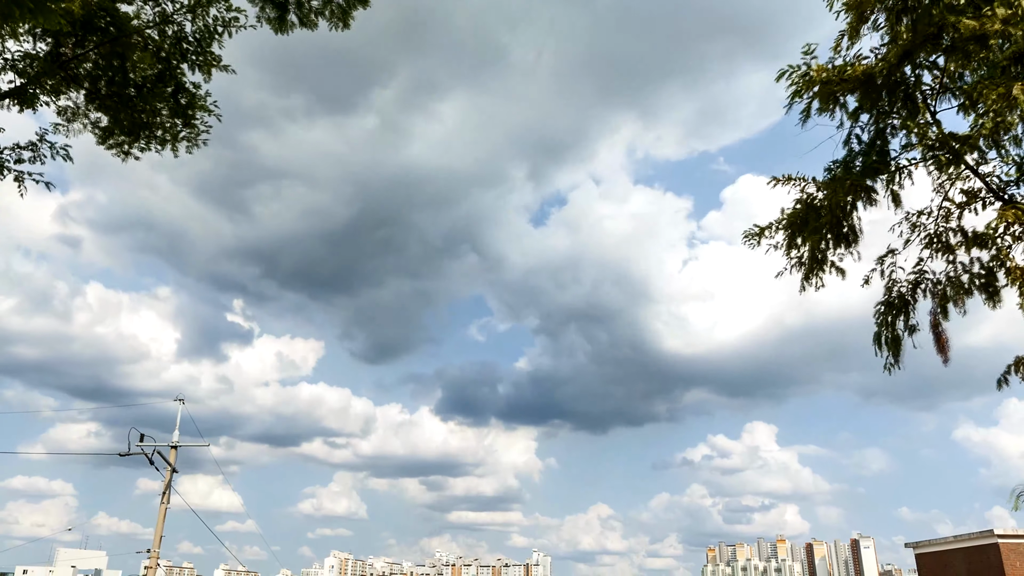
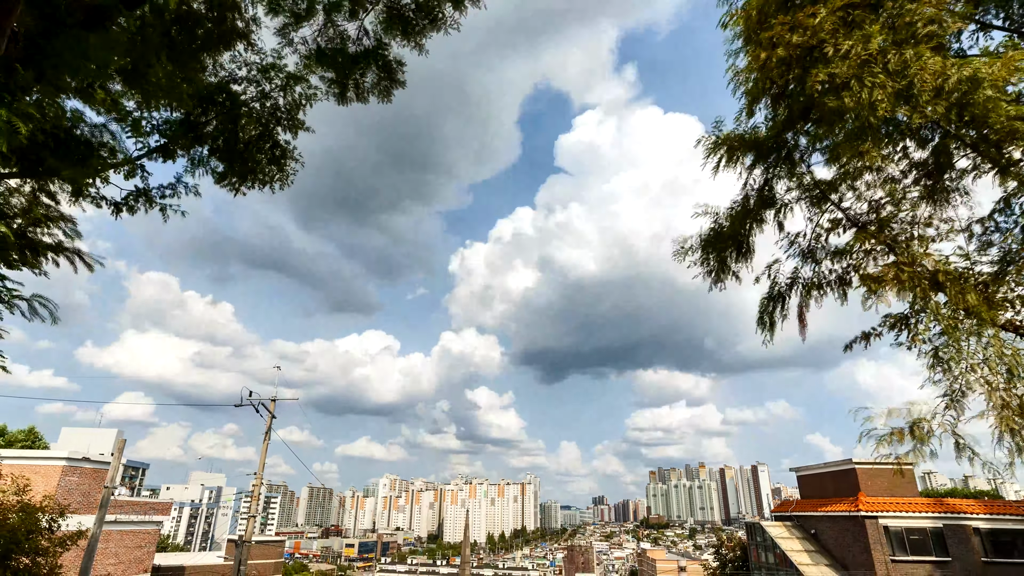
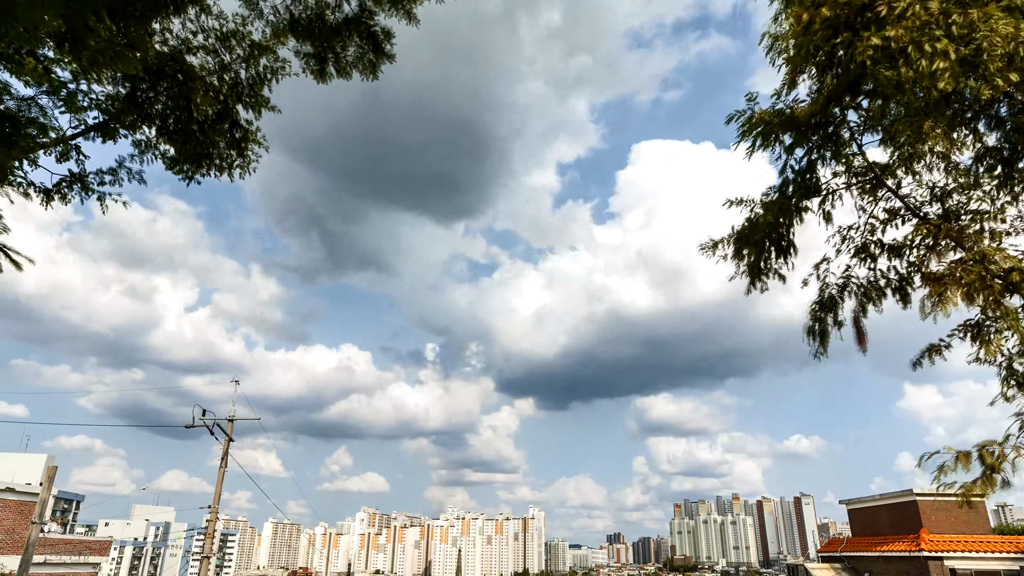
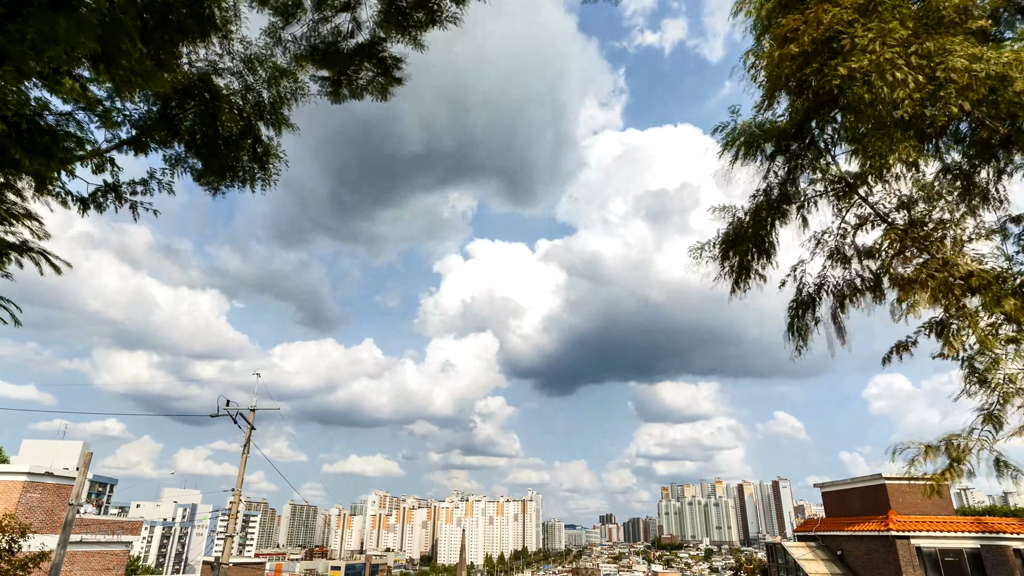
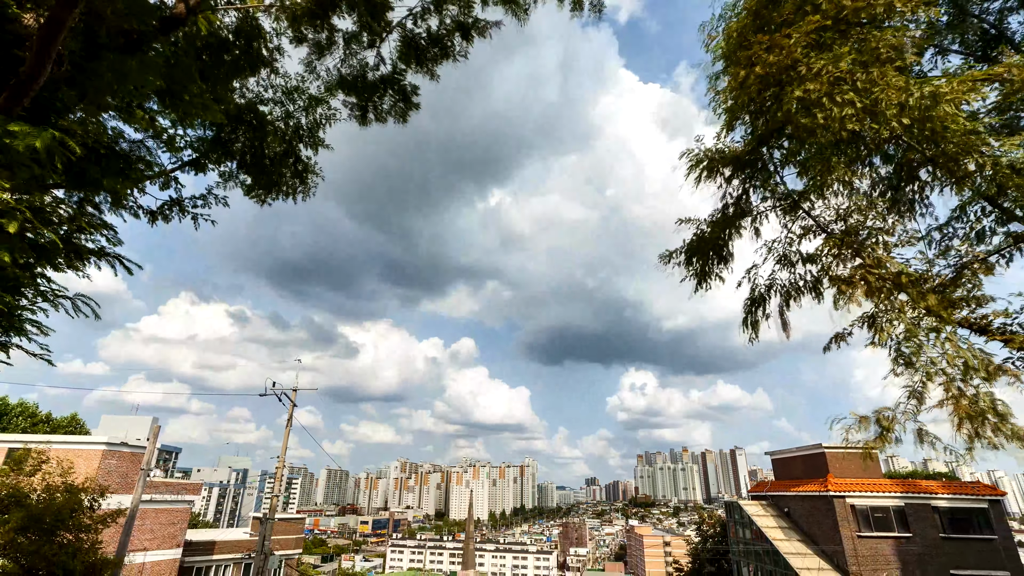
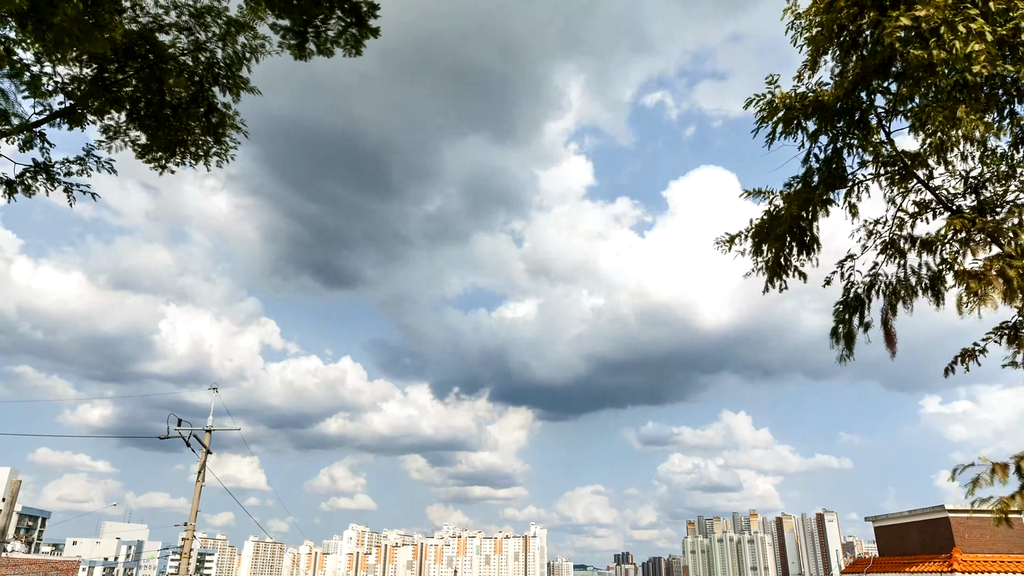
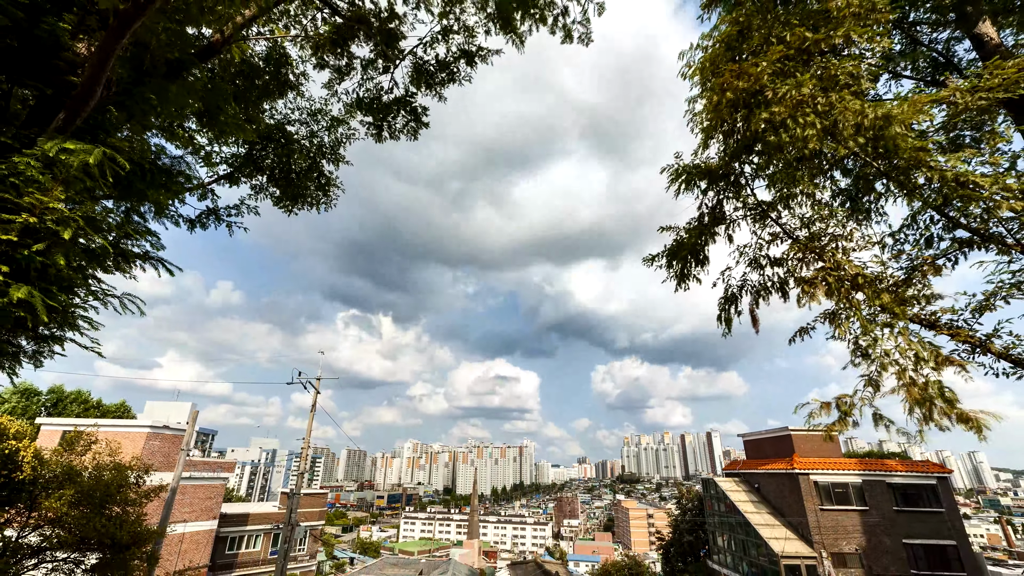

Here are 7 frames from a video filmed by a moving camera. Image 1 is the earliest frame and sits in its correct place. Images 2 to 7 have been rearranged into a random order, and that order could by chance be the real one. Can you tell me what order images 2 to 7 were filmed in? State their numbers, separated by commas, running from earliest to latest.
6, 3, 4, 2, 5, 7
